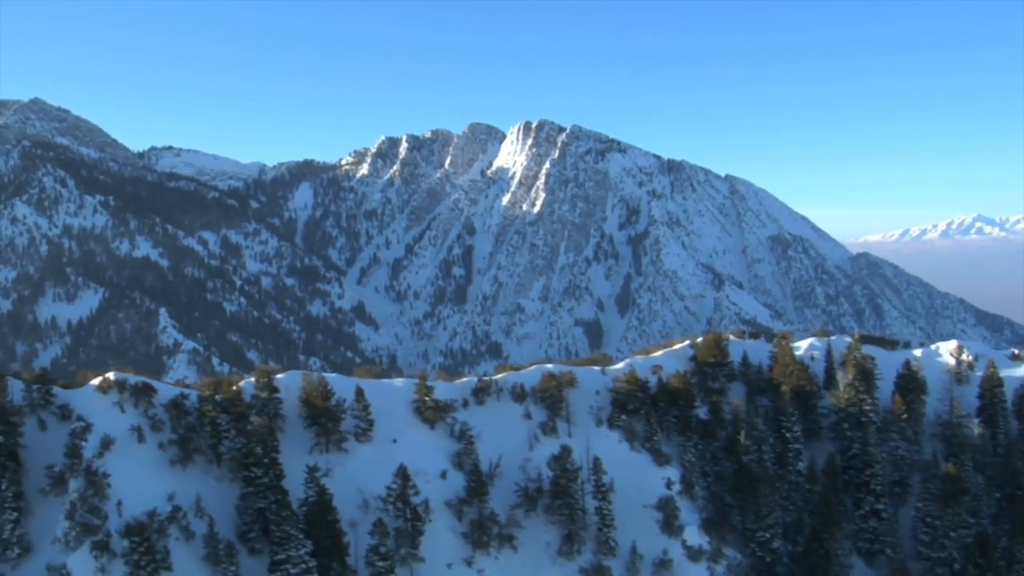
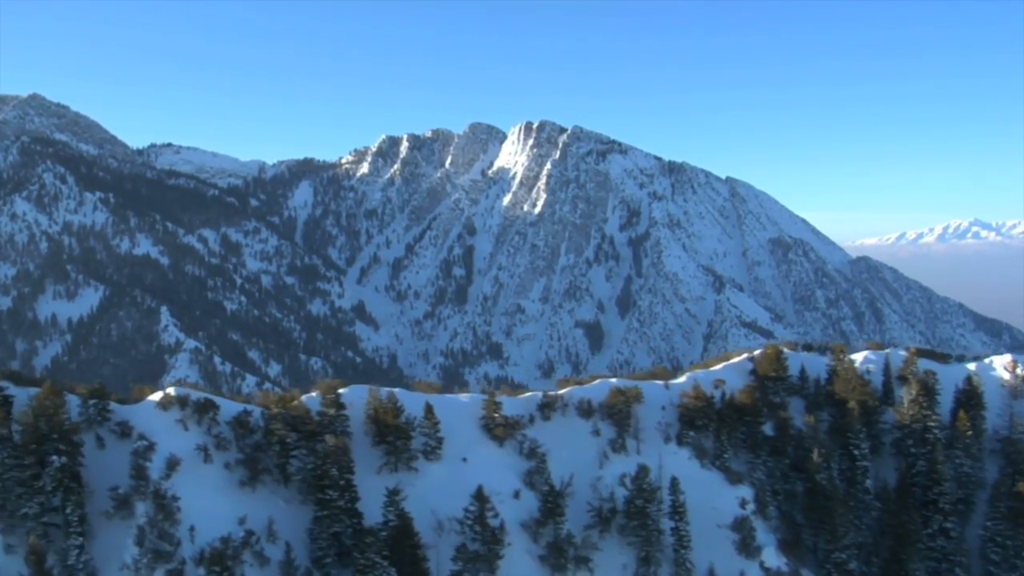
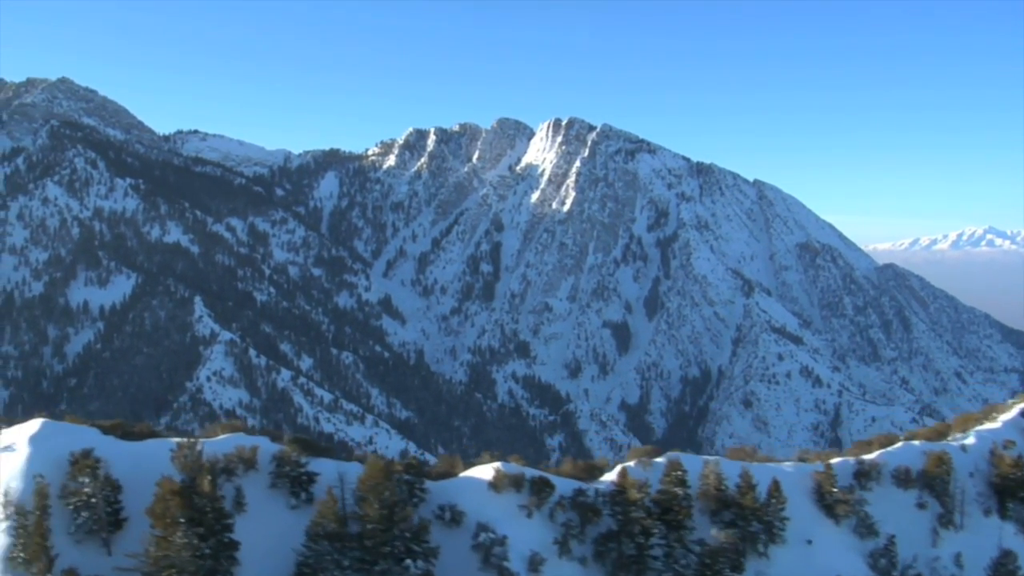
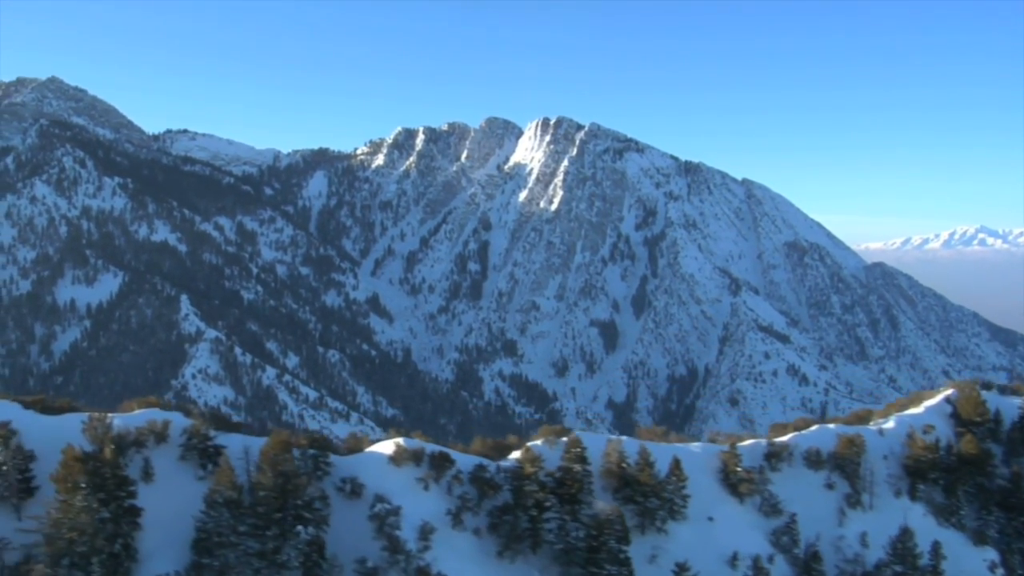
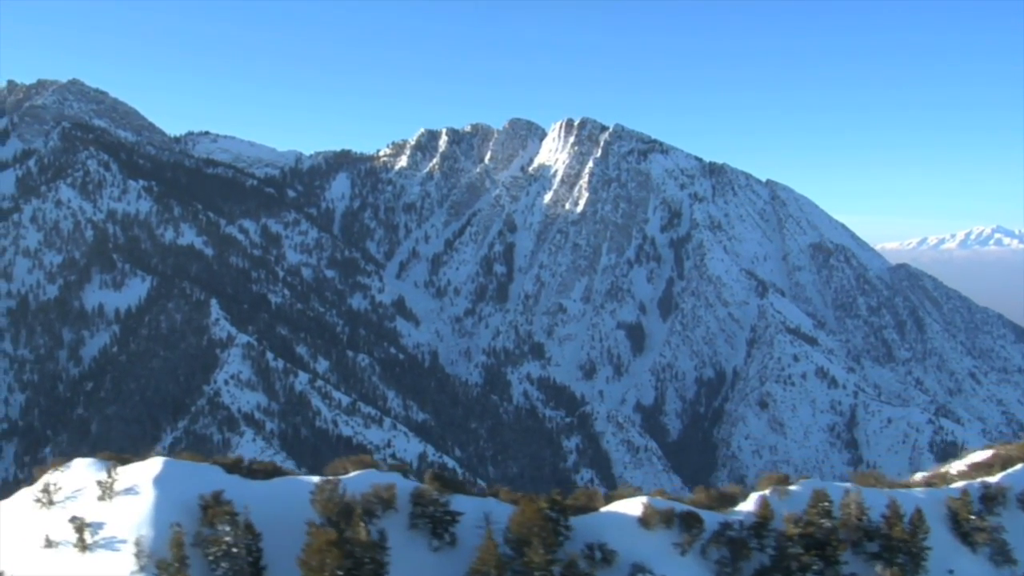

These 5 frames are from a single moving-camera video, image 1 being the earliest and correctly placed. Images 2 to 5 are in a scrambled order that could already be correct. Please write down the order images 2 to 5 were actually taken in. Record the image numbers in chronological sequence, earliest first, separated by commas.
2, 4, 3, 5
